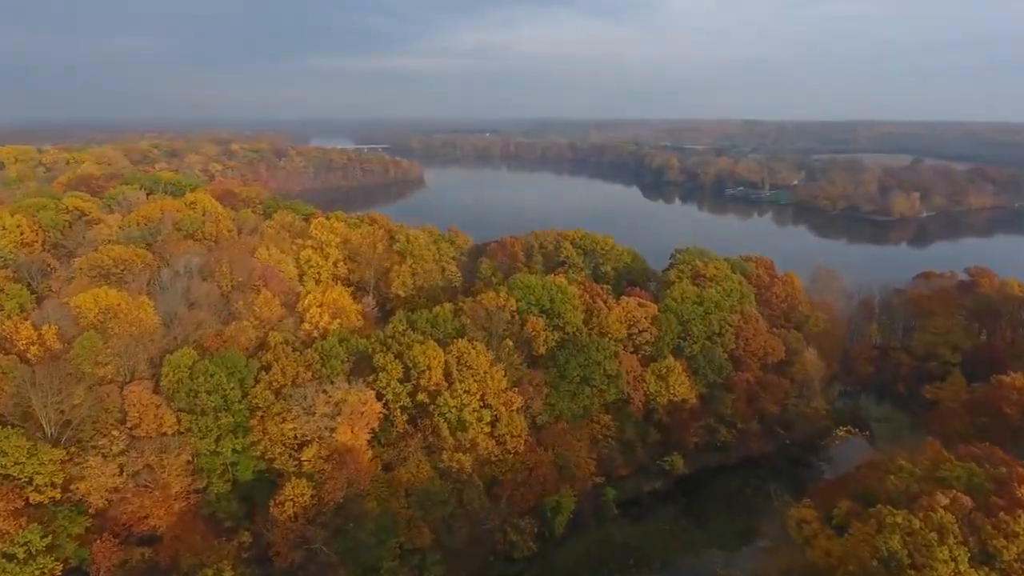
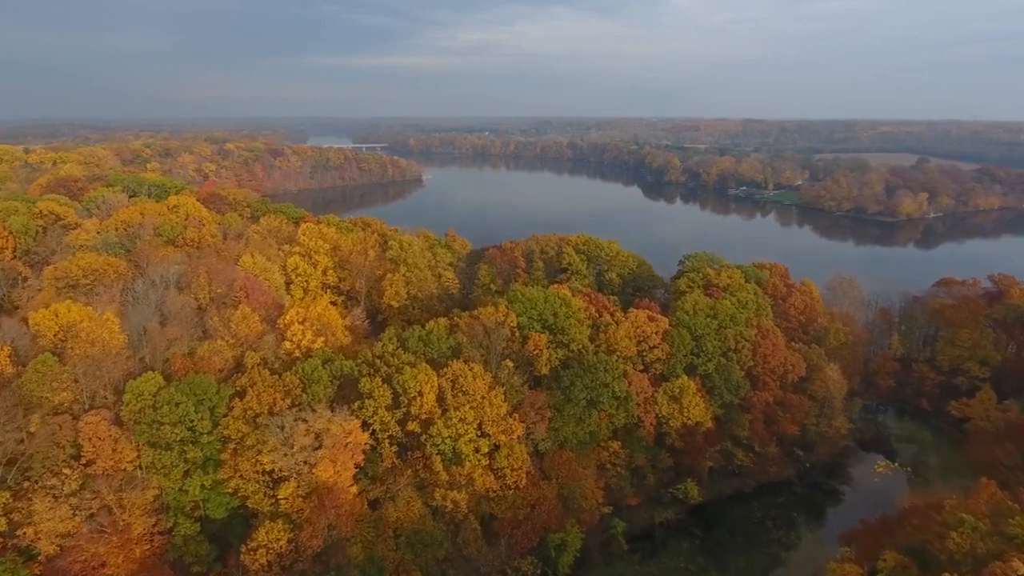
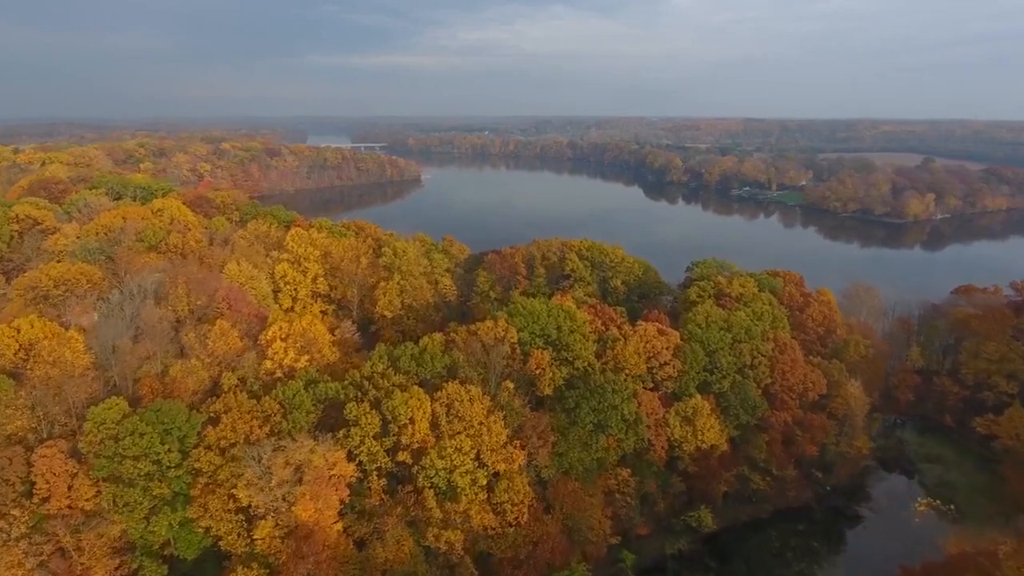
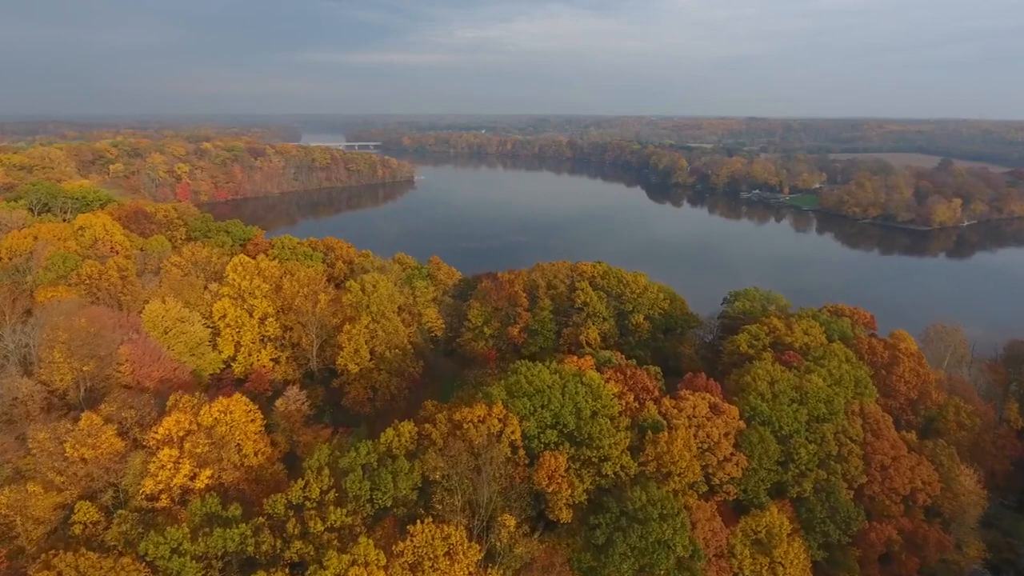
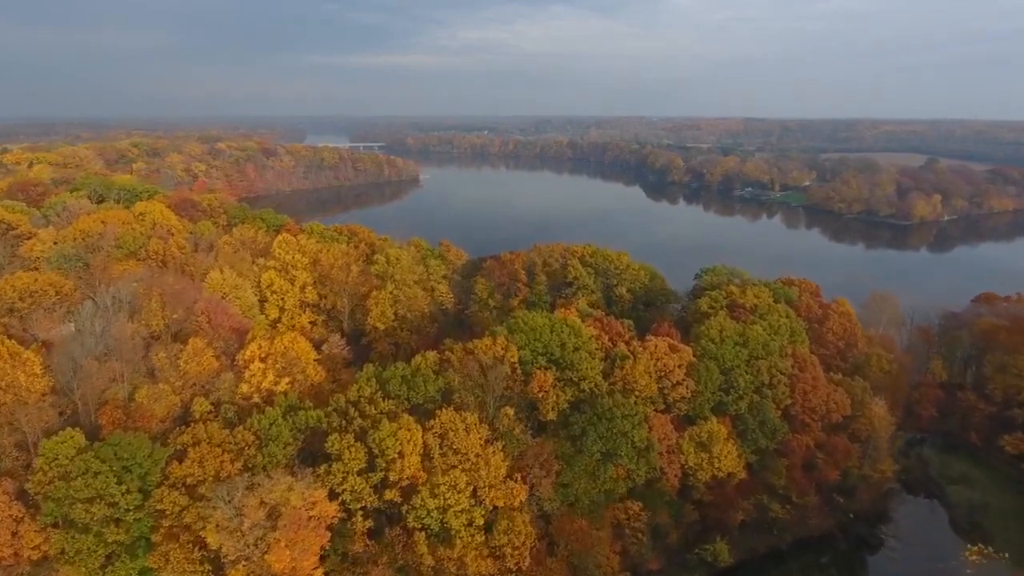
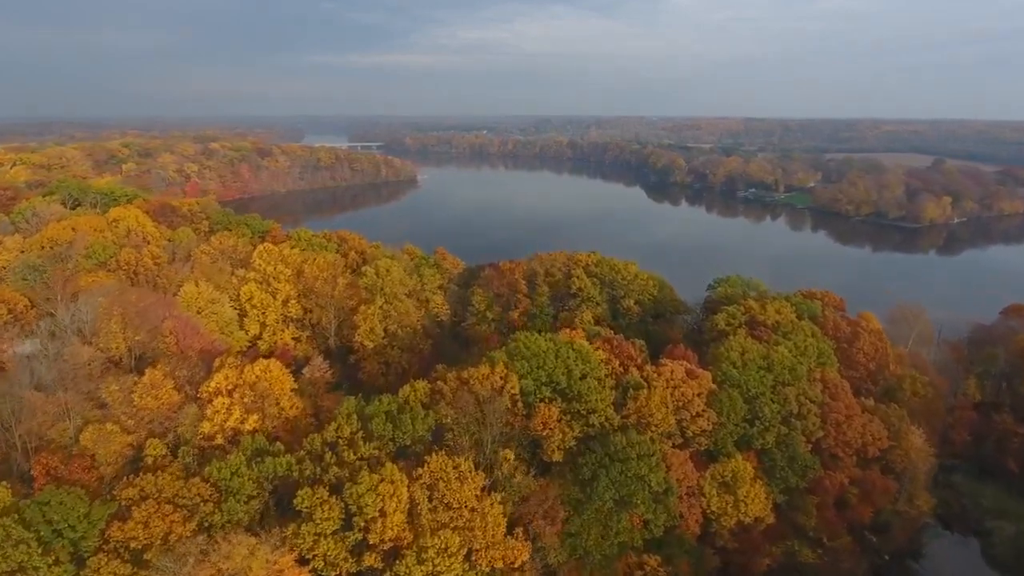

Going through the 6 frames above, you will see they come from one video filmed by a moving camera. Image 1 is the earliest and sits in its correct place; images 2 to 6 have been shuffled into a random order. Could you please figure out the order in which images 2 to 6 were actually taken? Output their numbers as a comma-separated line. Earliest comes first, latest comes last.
2, 3, 5, 6, 4
